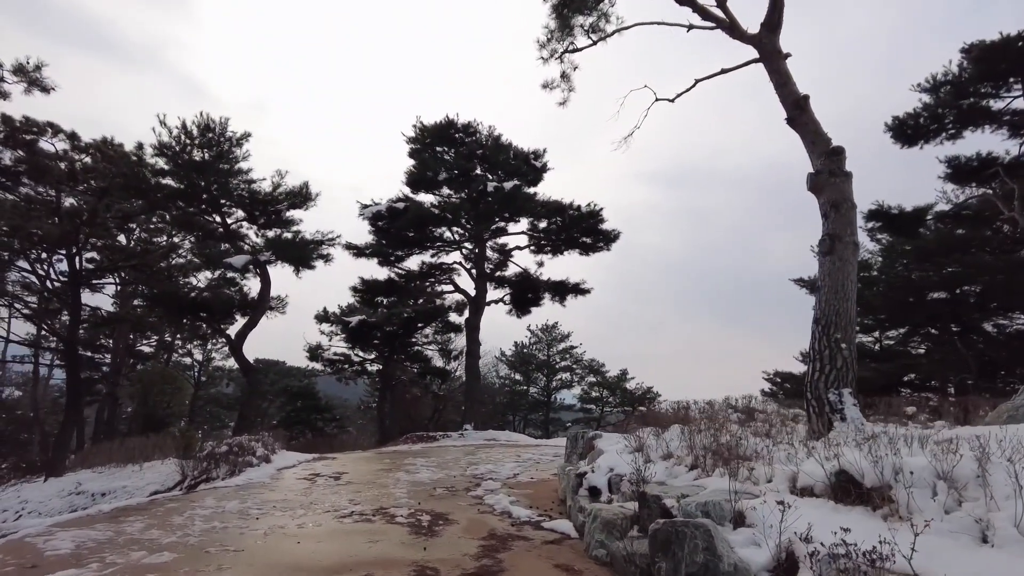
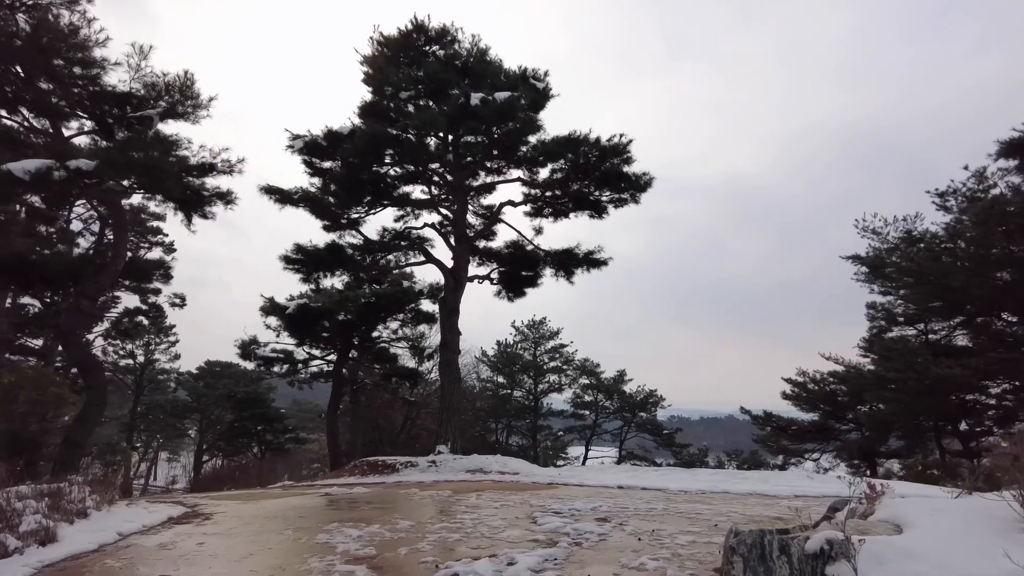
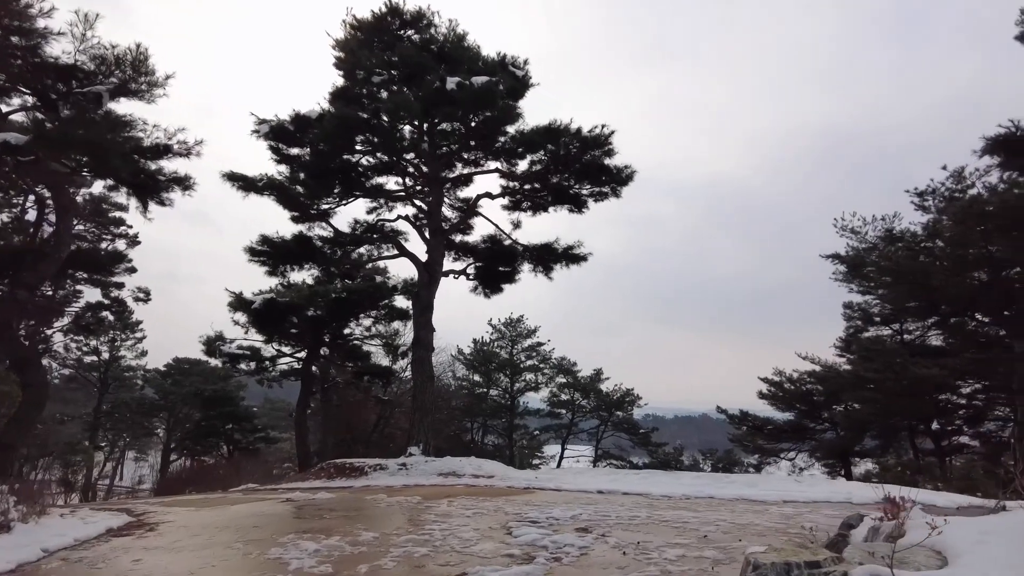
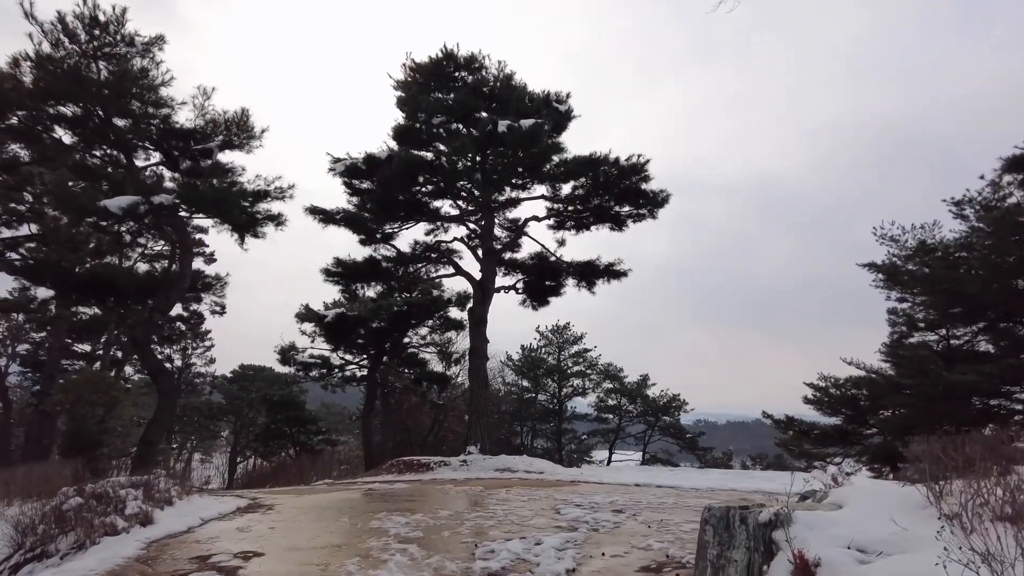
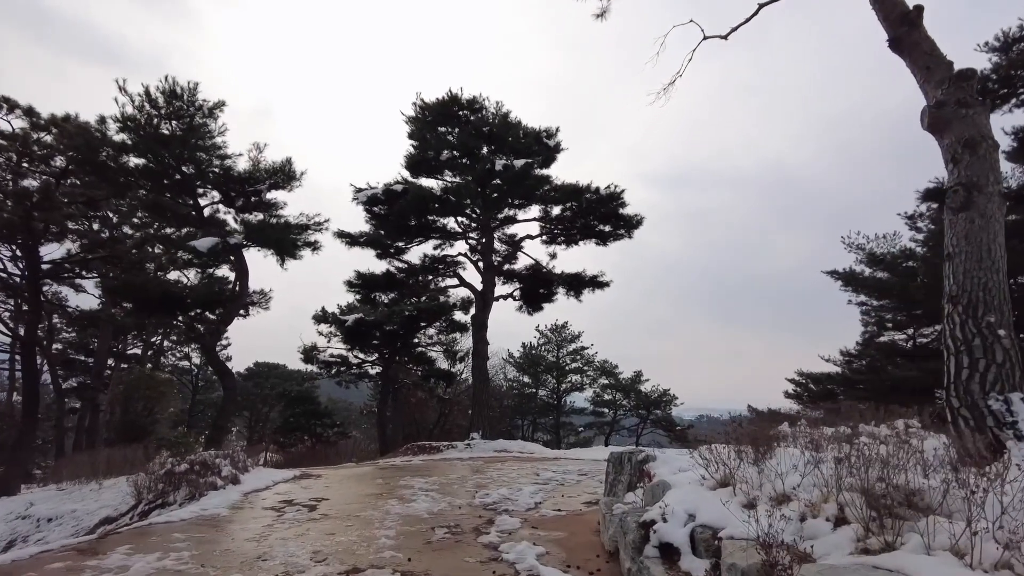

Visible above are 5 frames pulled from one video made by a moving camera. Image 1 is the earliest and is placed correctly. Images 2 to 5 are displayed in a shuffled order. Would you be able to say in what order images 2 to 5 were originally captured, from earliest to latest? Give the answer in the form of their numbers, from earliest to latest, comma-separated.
5, 4, 2, 3
